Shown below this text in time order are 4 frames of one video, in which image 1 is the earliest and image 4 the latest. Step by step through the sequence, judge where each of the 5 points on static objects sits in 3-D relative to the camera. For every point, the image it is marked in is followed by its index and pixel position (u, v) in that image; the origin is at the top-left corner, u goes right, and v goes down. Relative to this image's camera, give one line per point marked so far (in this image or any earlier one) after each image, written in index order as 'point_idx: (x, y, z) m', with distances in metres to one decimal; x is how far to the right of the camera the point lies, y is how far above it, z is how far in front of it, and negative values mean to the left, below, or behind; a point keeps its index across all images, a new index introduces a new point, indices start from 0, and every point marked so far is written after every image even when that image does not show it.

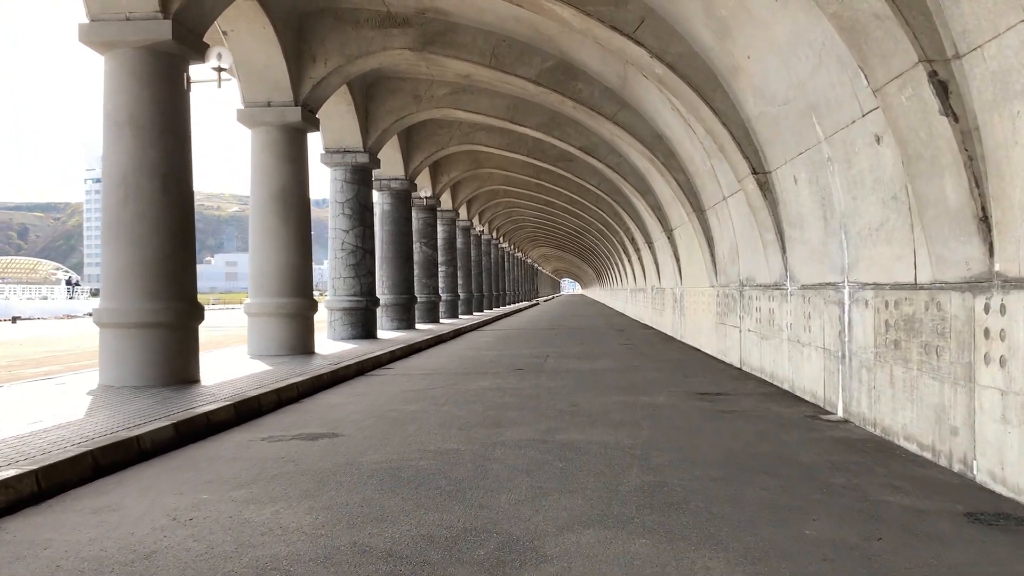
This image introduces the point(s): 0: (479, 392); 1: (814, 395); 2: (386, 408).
0: (-0.4, -1.1, +9.6) m
1: (+2.8, -1.0, +8.1) m
2: (-1.2, -1.2, +8.6) m
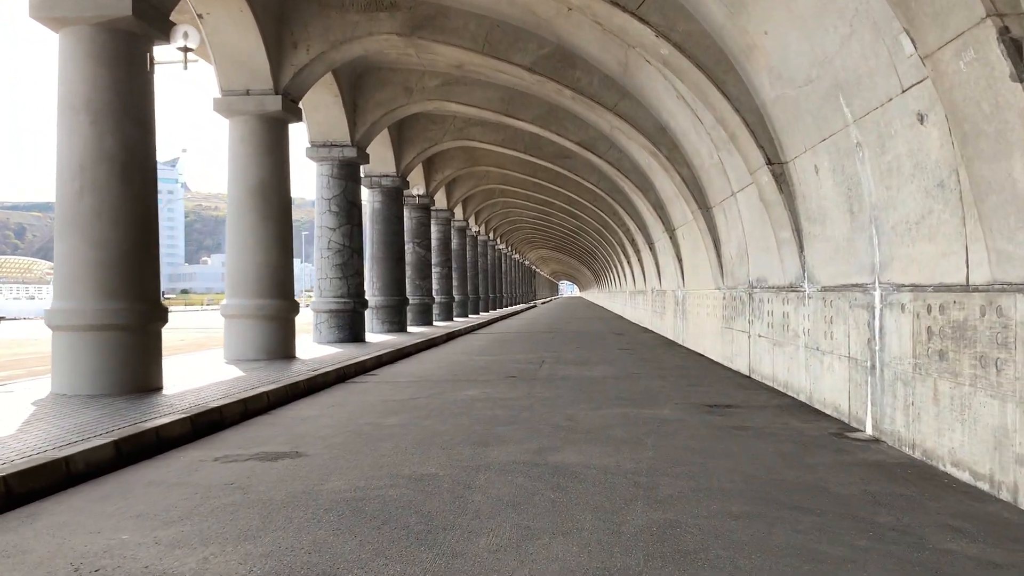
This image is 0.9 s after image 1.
0: (-0.5, -1.1, +8.8) m
1: (+2.7, -1.0, +7.3) m
2: (-1.3, -1.2, +7.7) m
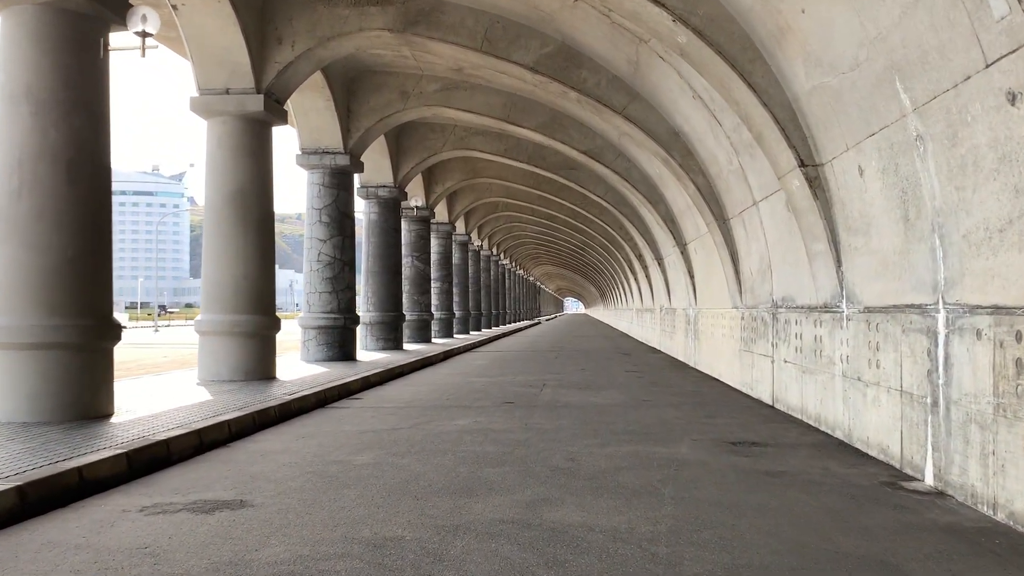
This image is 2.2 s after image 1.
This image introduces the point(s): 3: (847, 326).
0: (-0.5, -1.3, +7.7) m
1: (+2.6, -1.2, +6.2) m
2: (-1.4, -1.3, +6.7) m
3: (+2.7, -0.3, +7.1) m
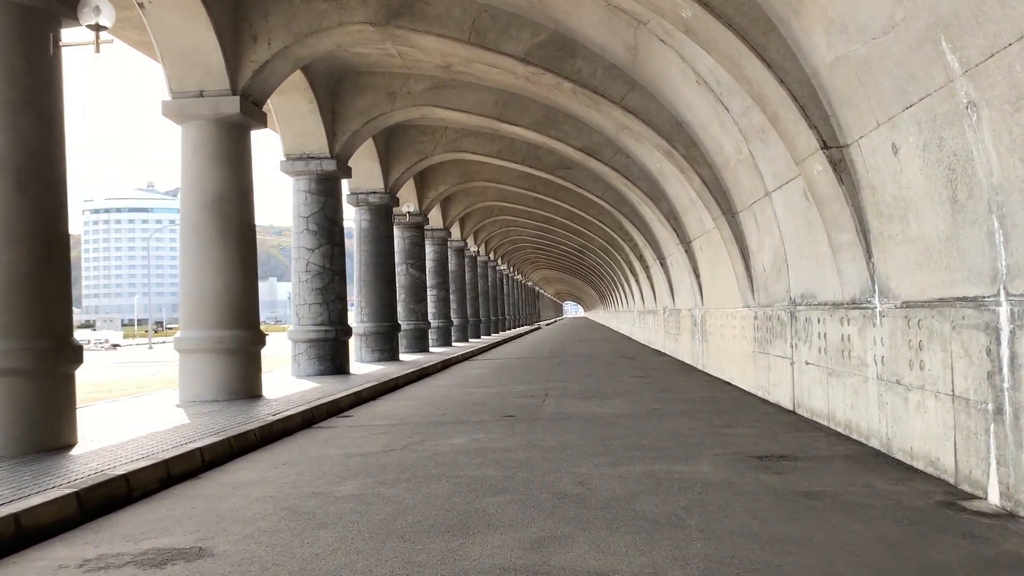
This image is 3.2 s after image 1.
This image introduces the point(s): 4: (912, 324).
0: (-0.5, -1.3, +7.0) m
1: (+2.6, -1.1, +5.5) m
2: (-1.4, -1.4, +5.9) m
3: (+2.7, -0.3, +6.4) m
4: (+2.6, -0.2, +5.8) m
